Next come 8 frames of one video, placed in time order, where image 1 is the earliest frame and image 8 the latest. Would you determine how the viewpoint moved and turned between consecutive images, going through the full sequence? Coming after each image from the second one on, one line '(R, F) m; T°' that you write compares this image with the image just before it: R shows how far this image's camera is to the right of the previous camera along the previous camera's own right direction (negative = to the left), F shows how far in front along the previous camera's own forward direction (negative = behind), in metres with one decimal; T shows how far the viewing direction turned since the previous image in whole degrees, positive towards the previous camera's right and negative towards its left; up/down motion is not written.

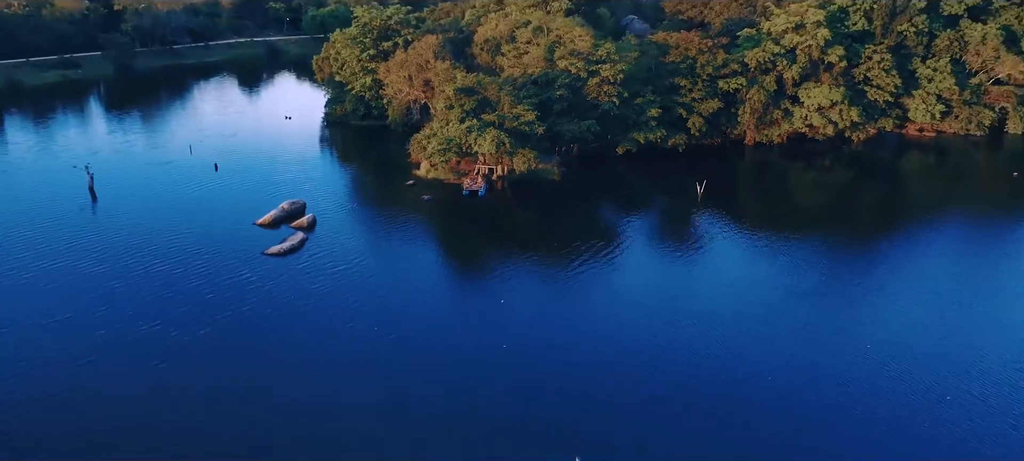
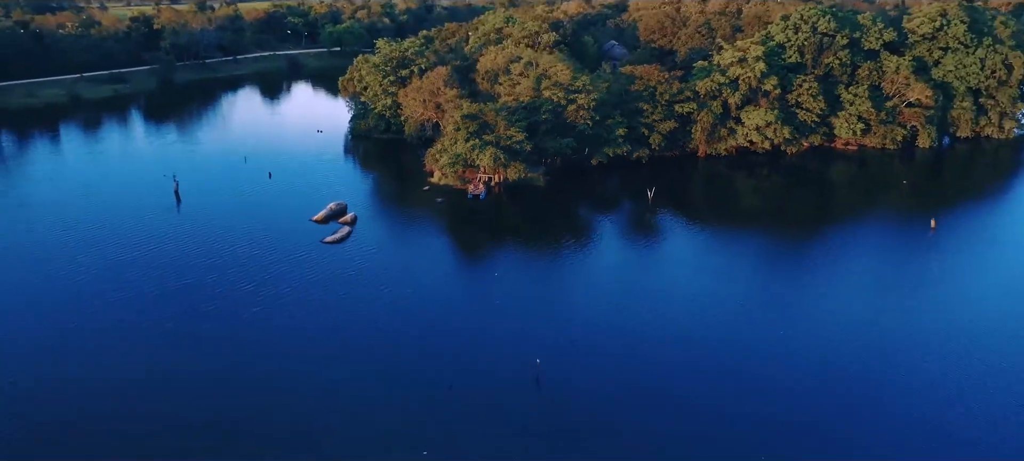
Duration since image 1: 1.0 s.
(+0.2, -3.8) m; 0°
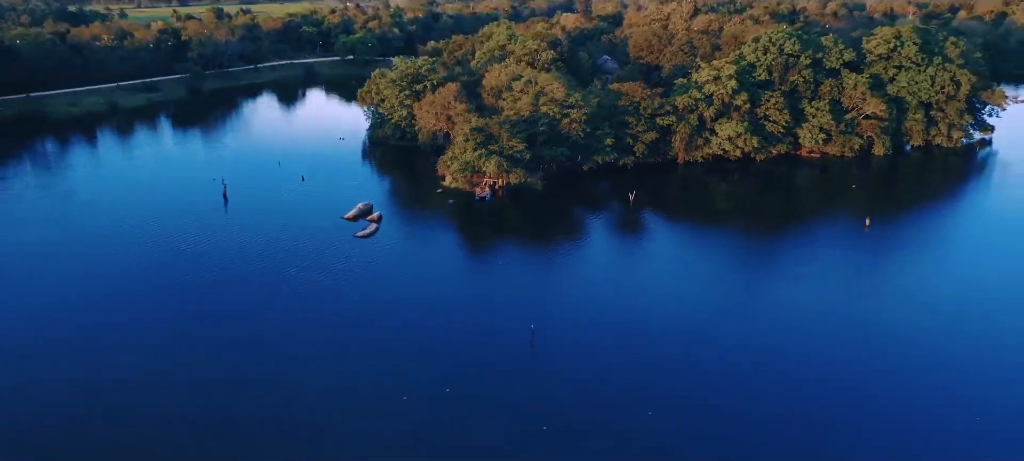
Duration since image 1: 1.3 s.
(0.0, -2.8) m; 0°
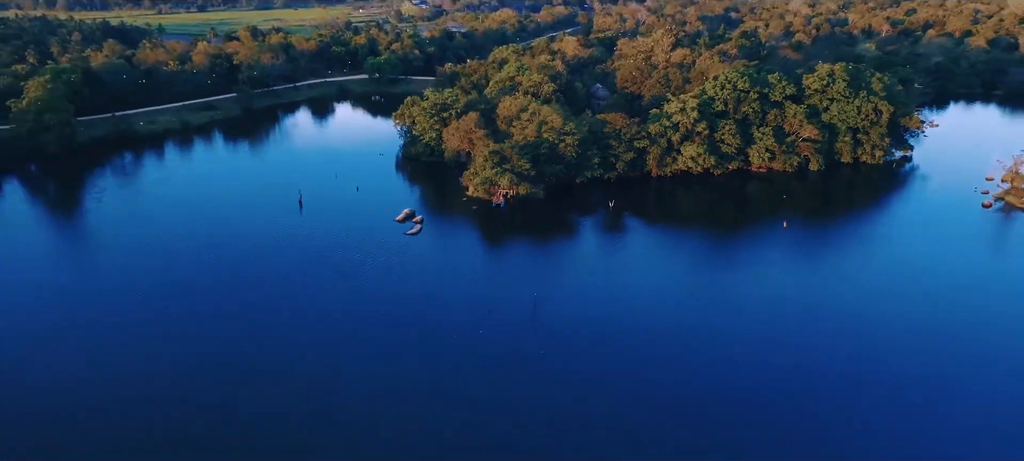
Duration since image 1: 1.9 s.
(-0.1, -6.2) m; 0°
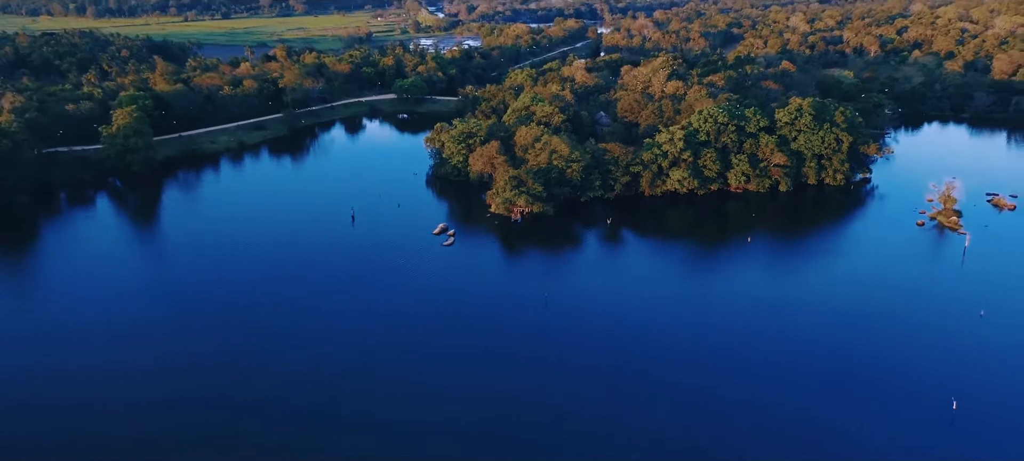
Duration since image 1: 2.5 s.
(-0.2, -5.7) m; -1°
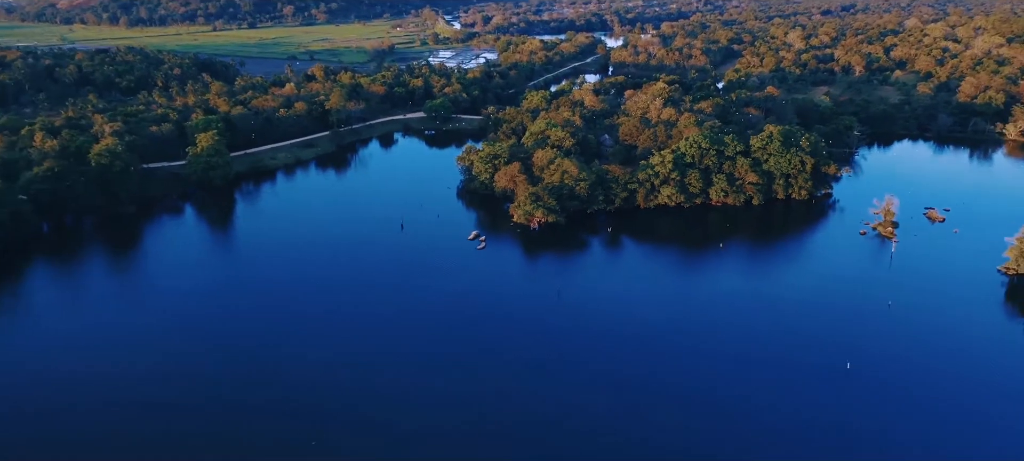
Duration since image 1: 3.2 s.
(-0.4, -7.6) m; -1°
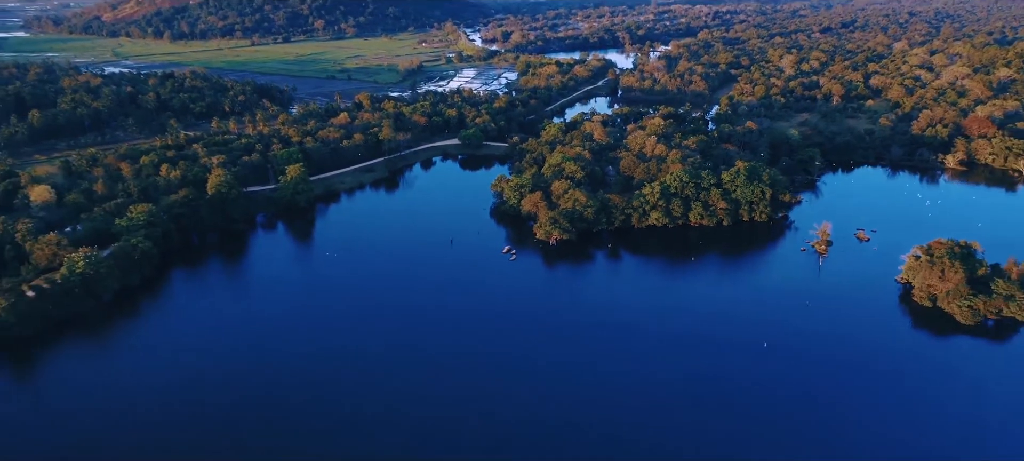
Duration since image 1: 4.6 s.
(-0.6, -12.4) m; -1°
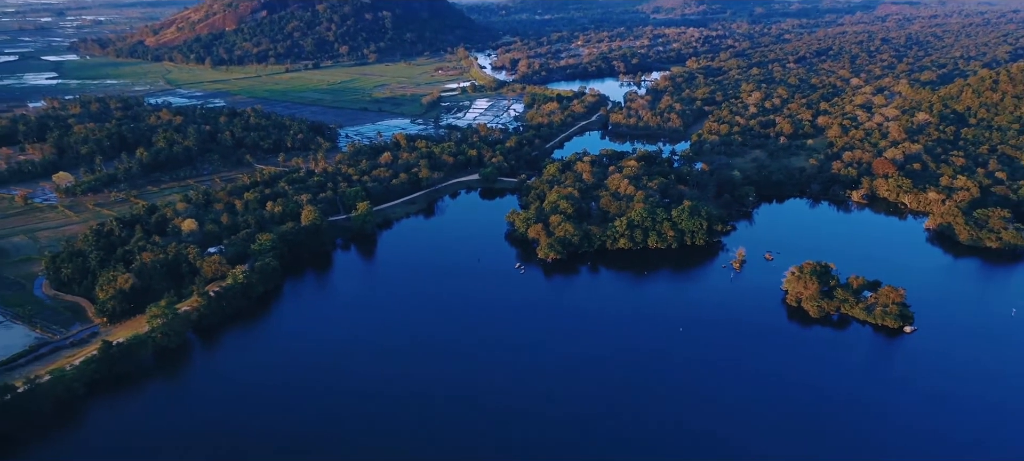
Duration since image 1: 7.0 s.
(-0.4, -22.4) m; 0°
